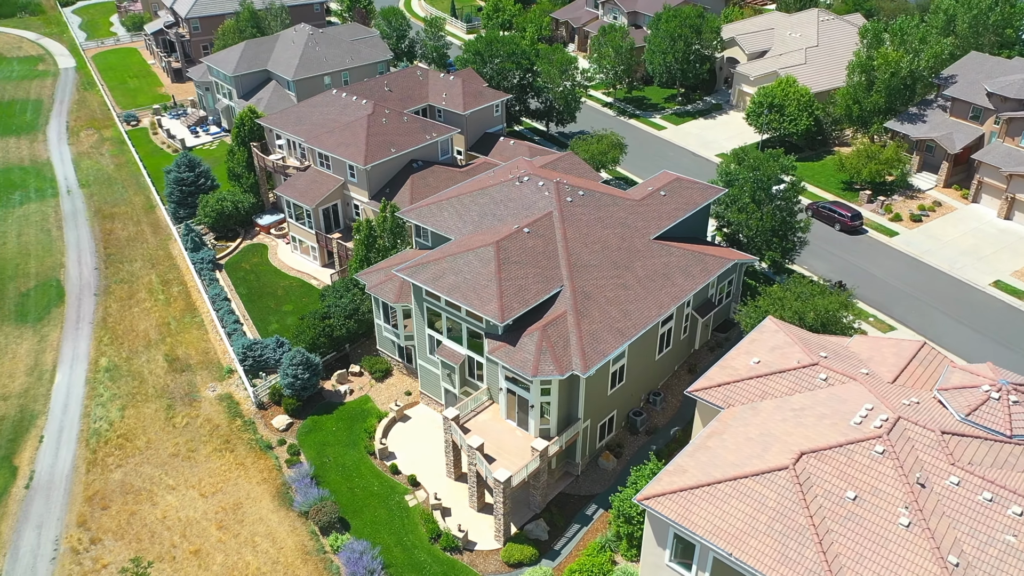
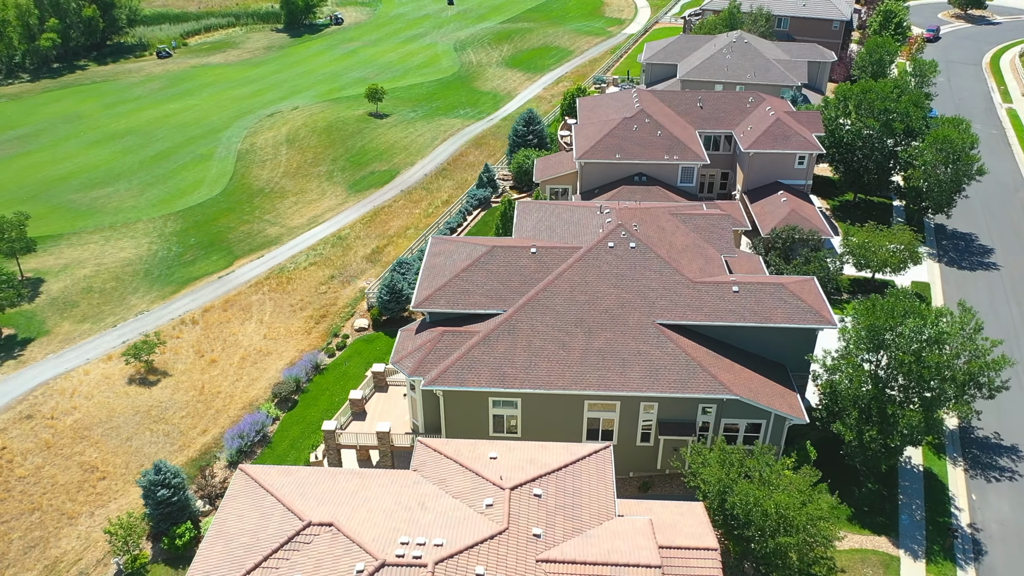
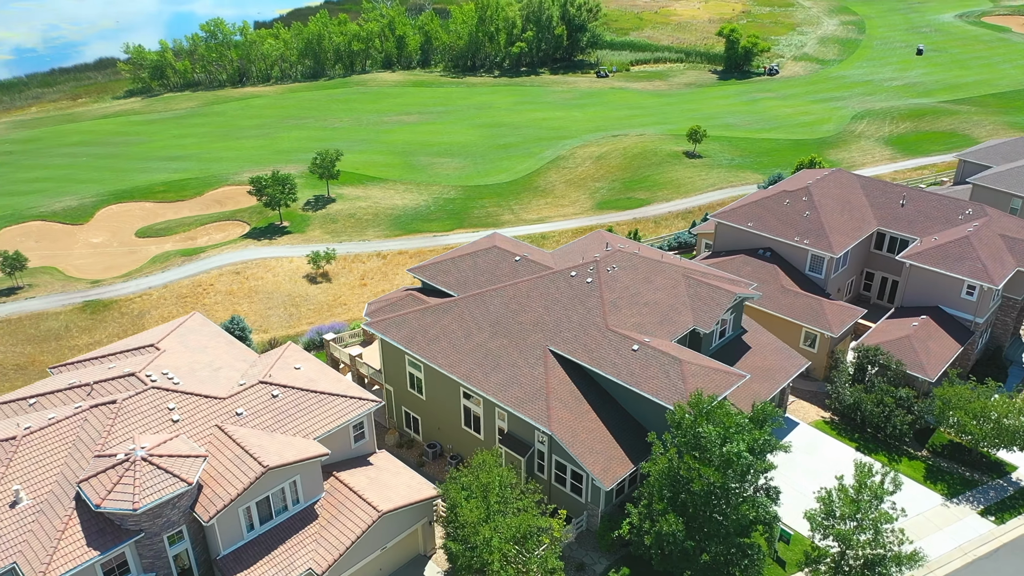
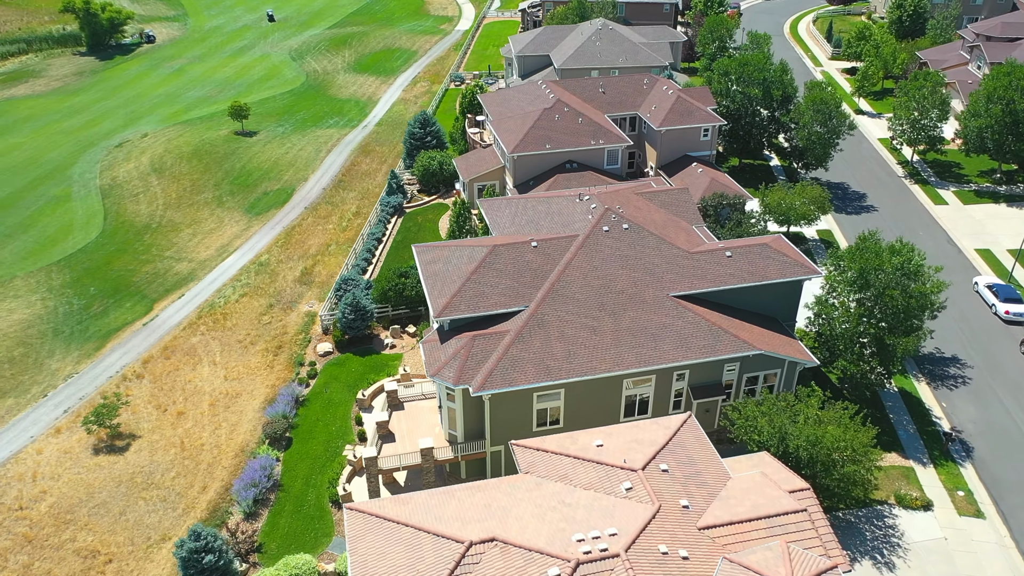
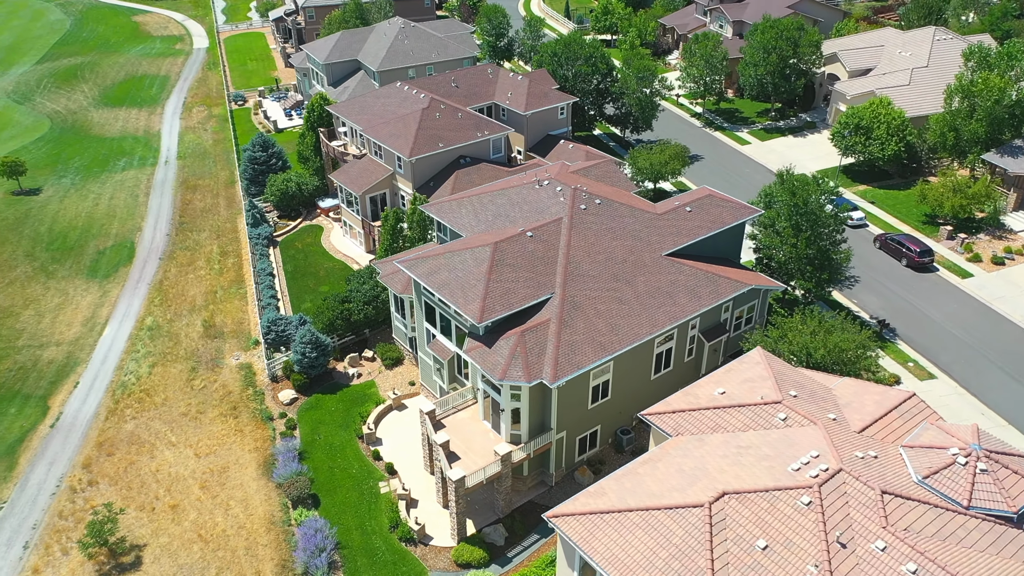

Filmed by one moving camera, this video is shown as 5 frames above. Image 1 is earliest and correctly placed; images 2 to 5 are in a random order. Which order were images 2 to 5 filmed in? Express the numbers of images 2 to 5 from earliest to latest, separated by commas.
5, 4, 2, 3
